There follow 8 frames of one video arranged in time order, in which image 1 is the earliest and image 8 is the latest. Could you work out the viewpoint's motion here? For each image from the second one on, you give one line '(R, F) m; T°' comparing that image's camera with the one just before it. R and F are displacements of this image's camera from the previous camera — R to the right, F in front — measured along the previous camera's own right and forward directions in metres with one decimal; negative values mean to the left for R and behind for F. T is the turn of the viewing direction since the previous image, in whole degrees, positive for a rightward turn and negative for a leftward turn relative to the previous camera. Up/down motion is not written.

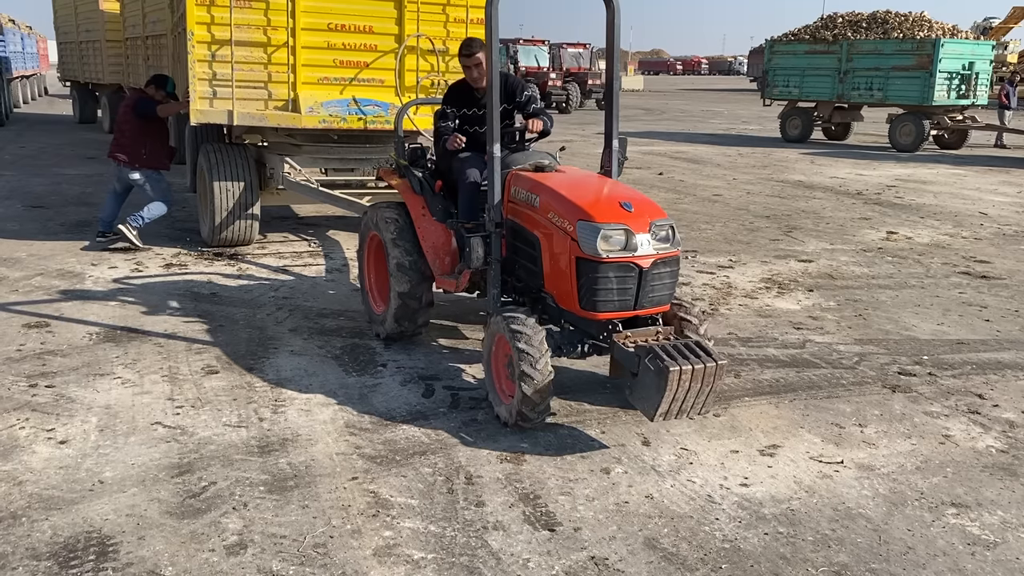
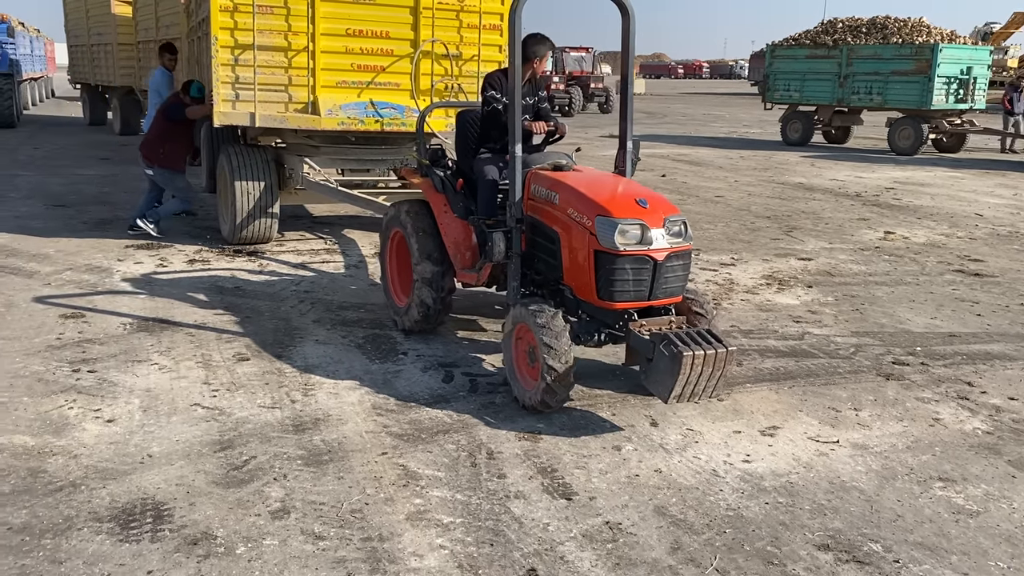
(-0.1, -0.3) m; 0°
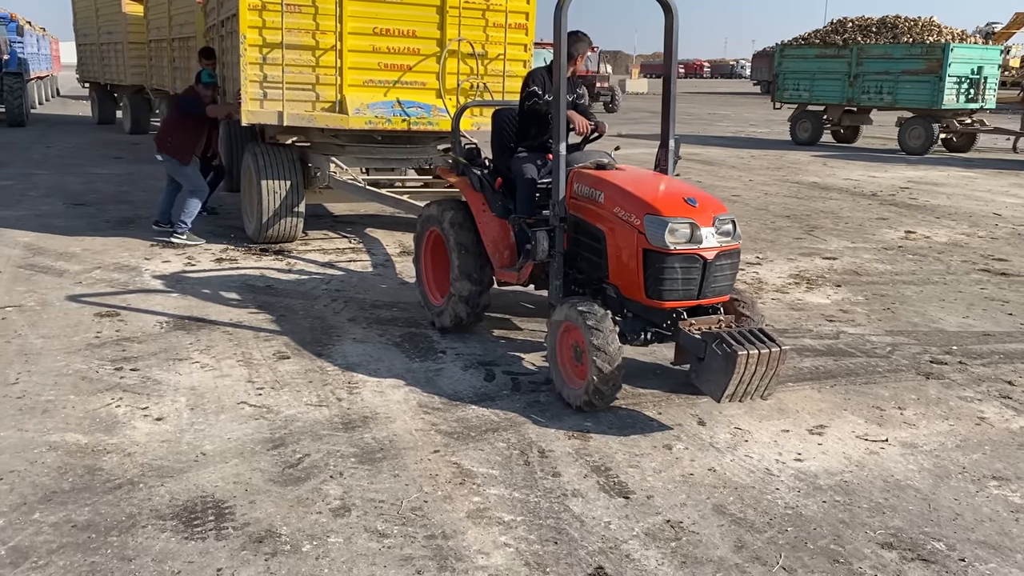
(-0.2, 0.0) m; 0°
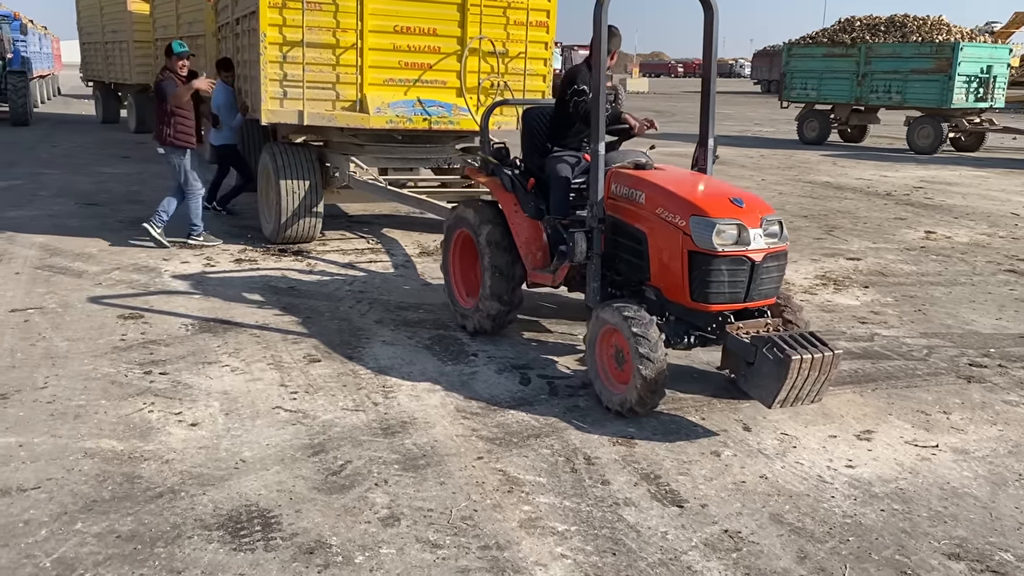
(-0.2, +0.1) m; 0°
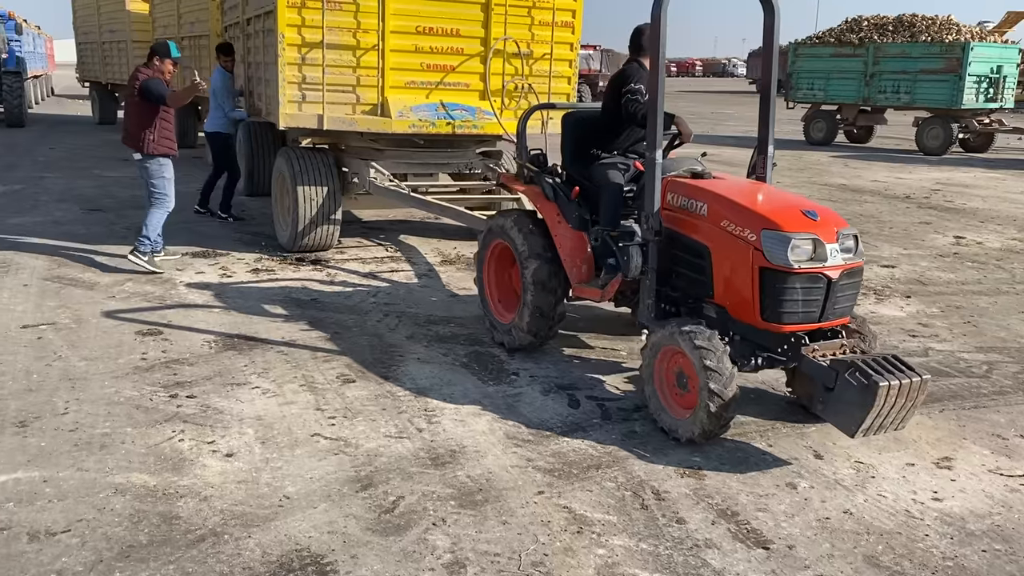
(-0.3, +0.3) m; 0°
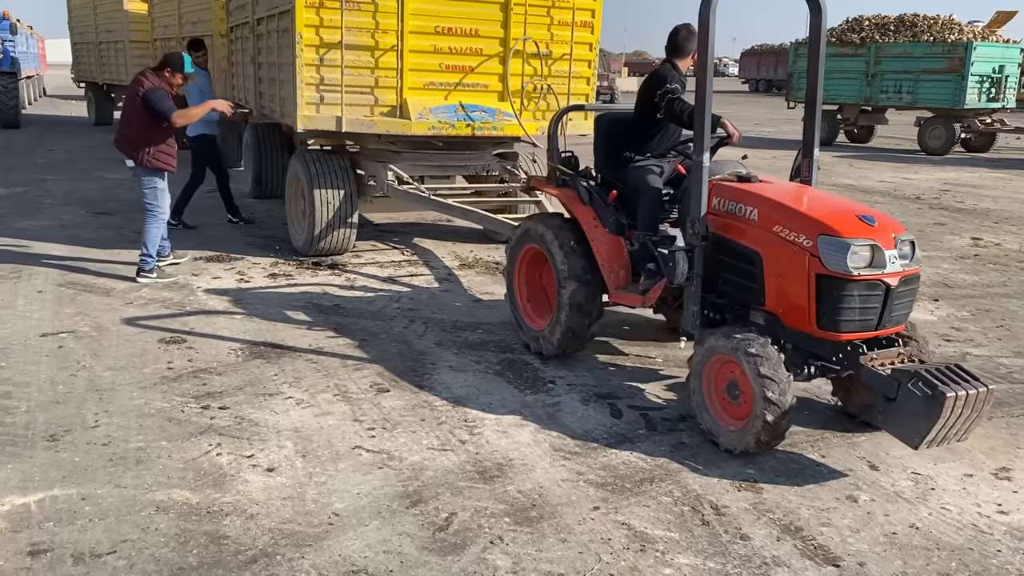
(-0.2, +0.1) m; +1°
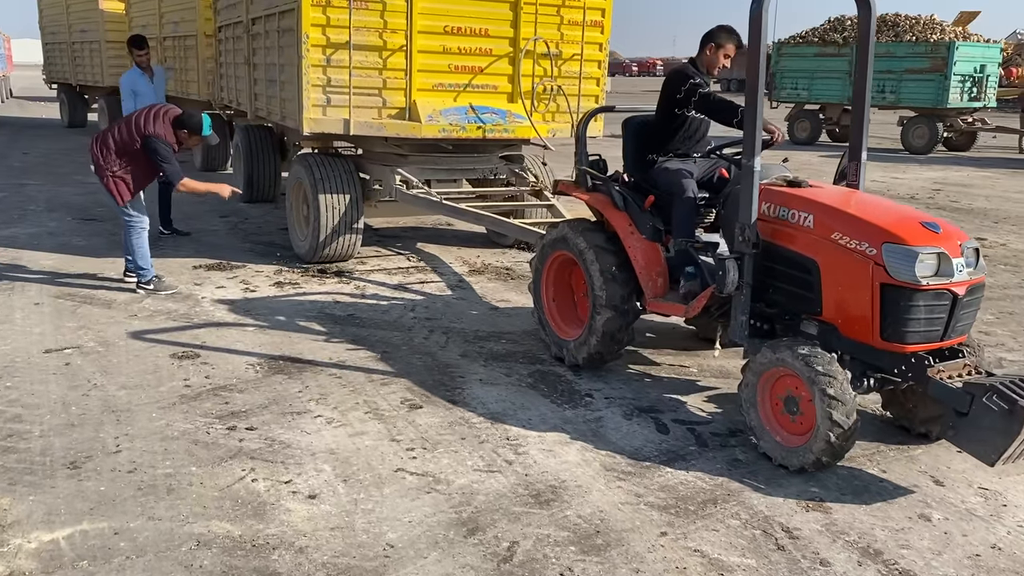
(-0.3, +0.2) m; +2°
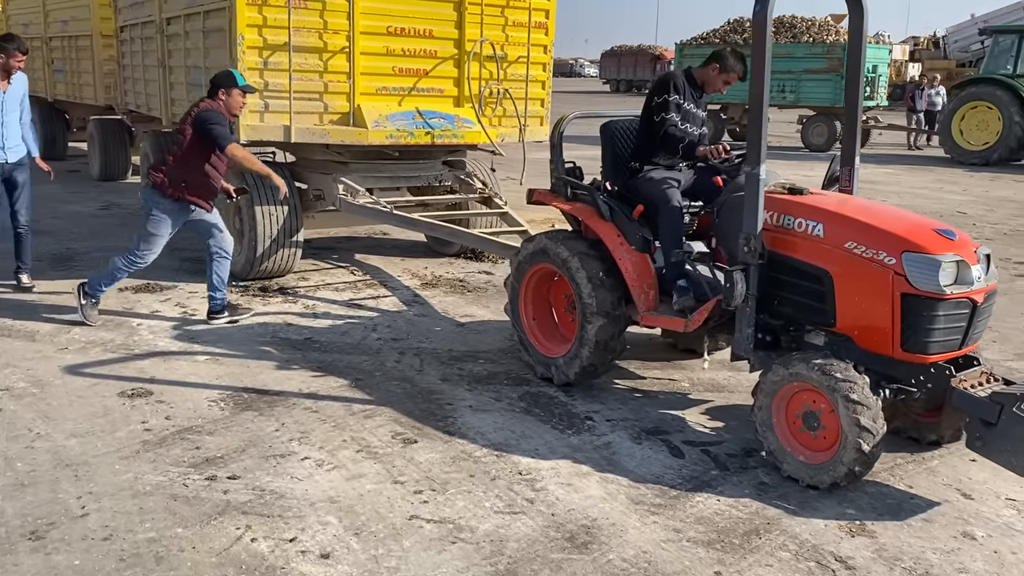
(-0.5, +0.3) m; +7°
